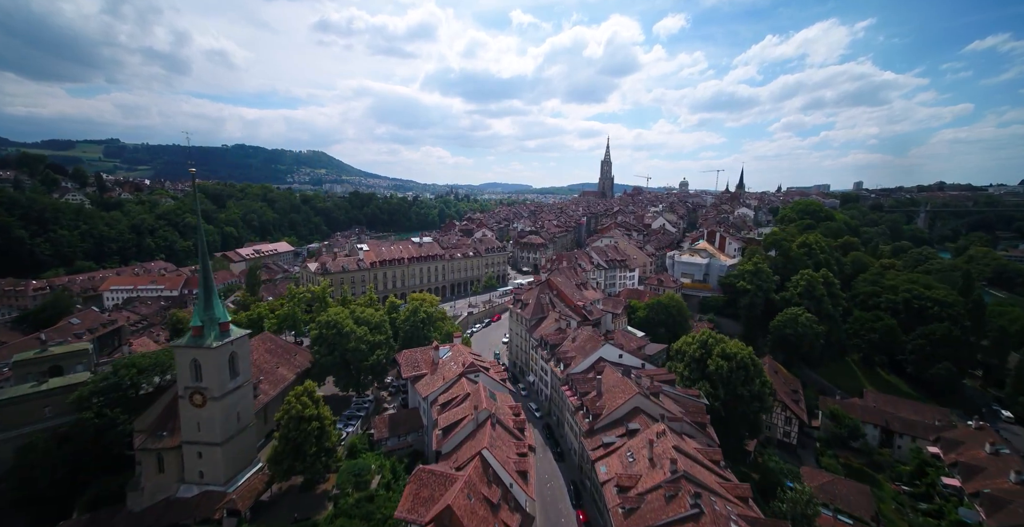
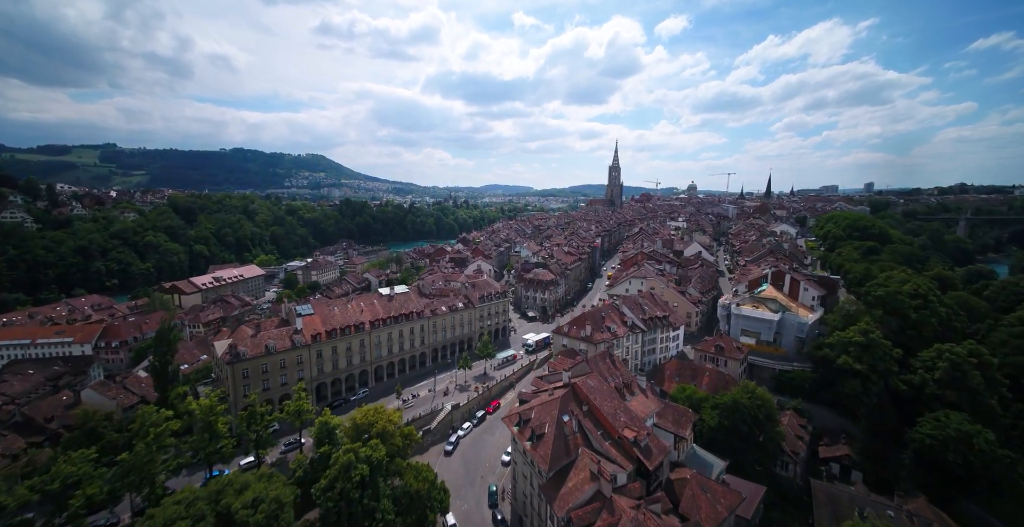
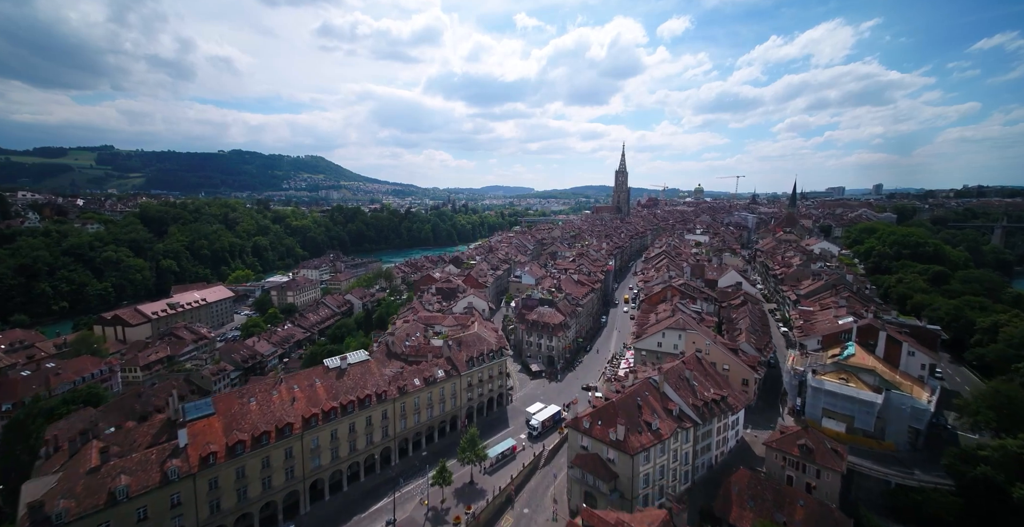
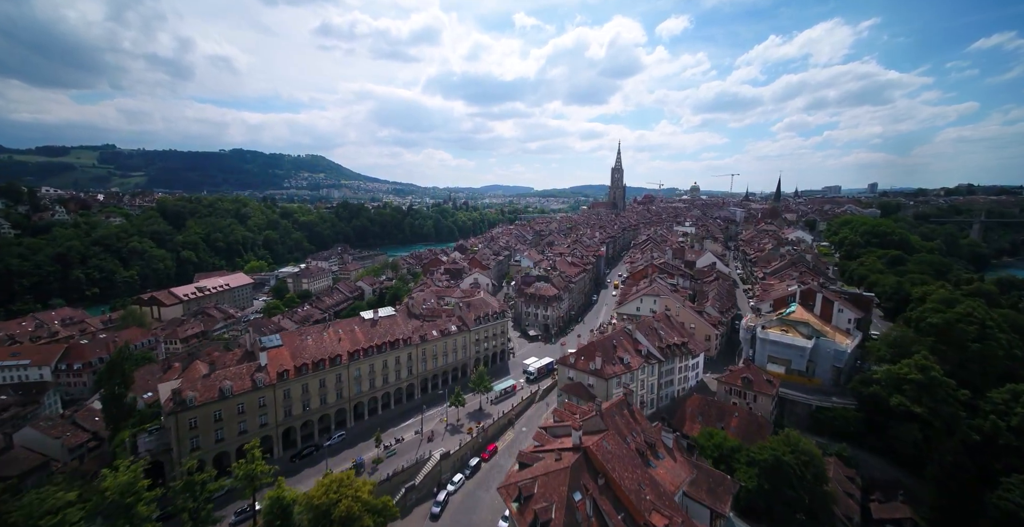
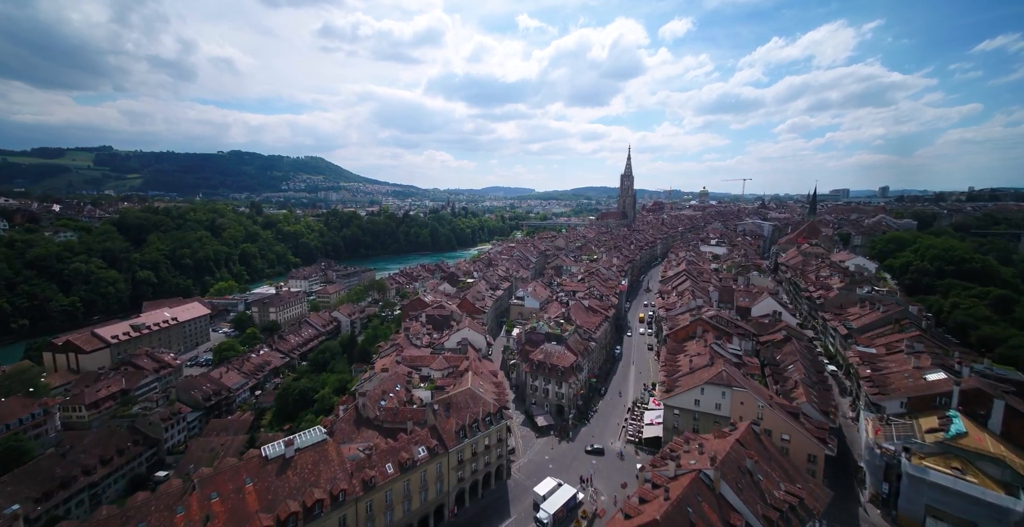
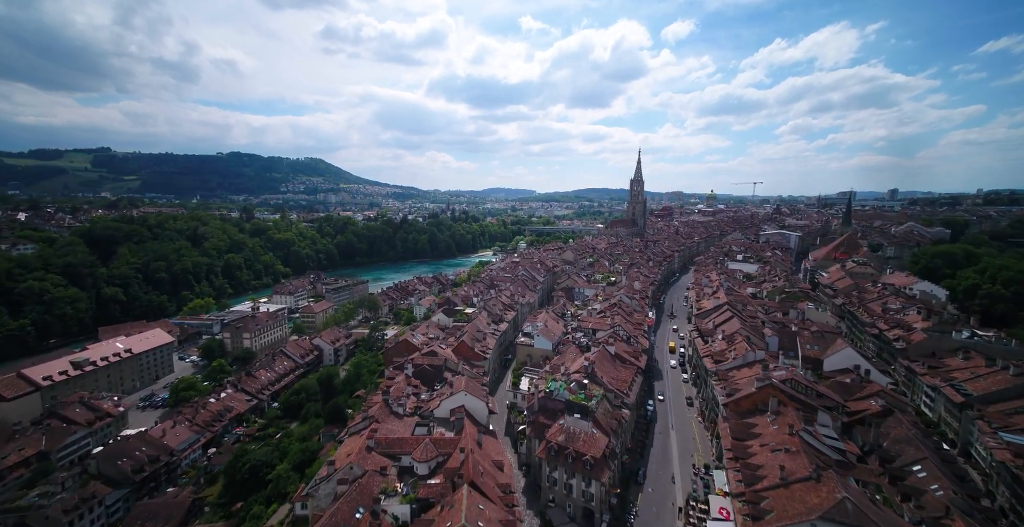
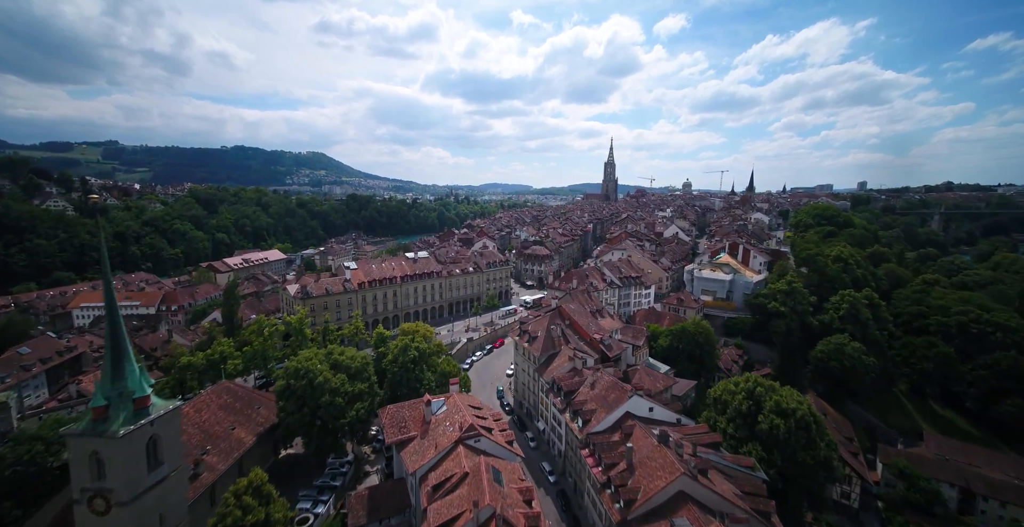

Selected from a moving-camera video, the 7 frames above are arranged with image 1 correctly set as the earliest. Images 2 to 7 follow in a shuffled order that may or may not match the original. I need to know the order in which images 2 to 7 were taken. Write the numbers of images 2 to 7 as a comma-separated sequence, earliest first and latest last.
7, 2, 4, 3, 5, 6
